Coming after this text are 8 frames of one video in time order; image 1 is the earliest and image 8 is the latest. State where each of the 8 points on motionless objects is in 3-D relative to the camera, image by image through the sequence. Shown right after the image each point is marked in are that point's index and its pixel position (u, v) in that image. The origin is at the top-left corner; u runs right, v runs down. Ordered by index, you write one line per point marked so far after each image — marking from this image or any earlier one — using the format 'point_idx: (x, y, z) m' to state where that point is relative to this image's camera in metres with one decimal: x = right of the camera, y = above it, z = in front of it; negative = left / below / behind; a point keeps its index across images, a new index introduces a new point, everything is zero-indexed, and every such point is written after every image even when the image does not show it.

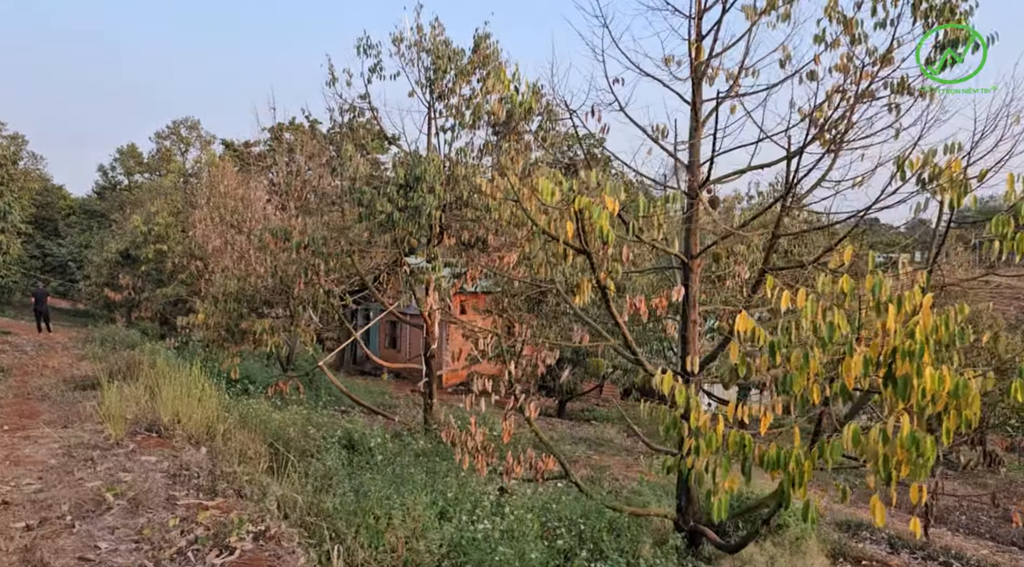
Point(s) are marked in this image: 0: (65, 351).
0: (-8.6, -1.3, +14.4) m
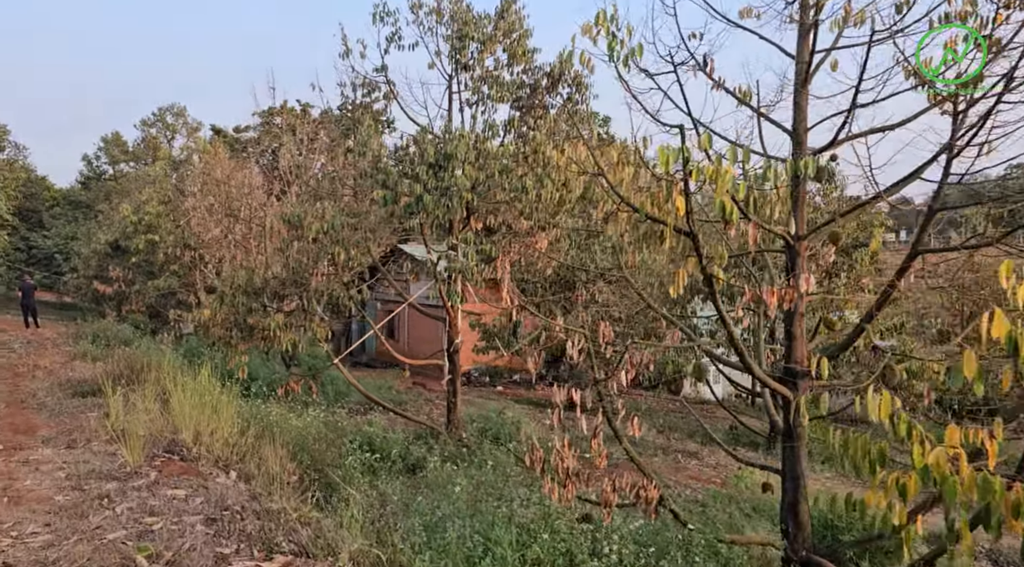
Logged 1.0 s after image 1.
0: (-8.3, -1.2, +13.6) m
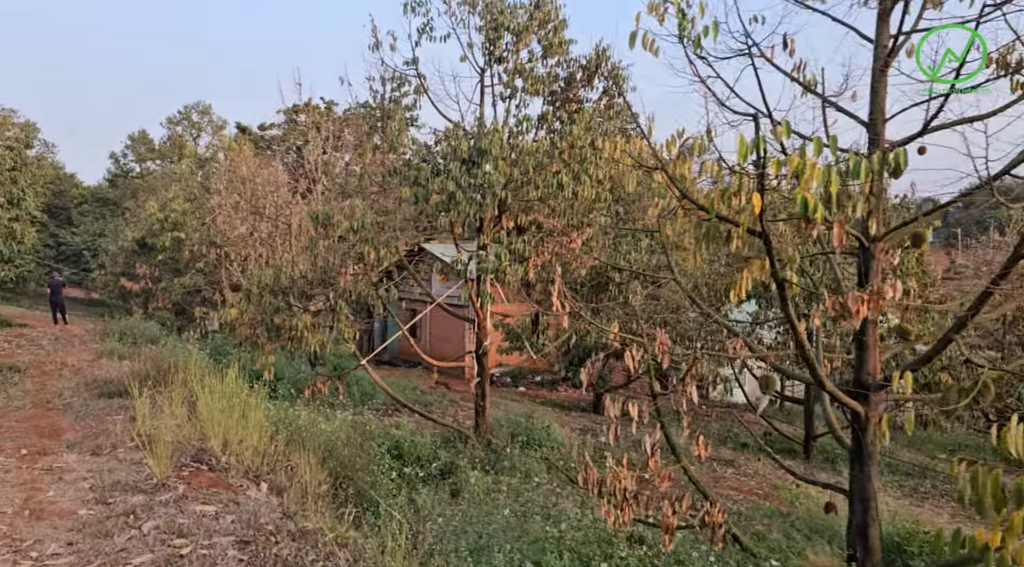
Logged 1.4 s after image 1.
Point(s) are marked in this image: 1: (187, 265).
0: (-7.7, -1.1, +13.6) m
1: (-8.4, +0.5, +19.4) m
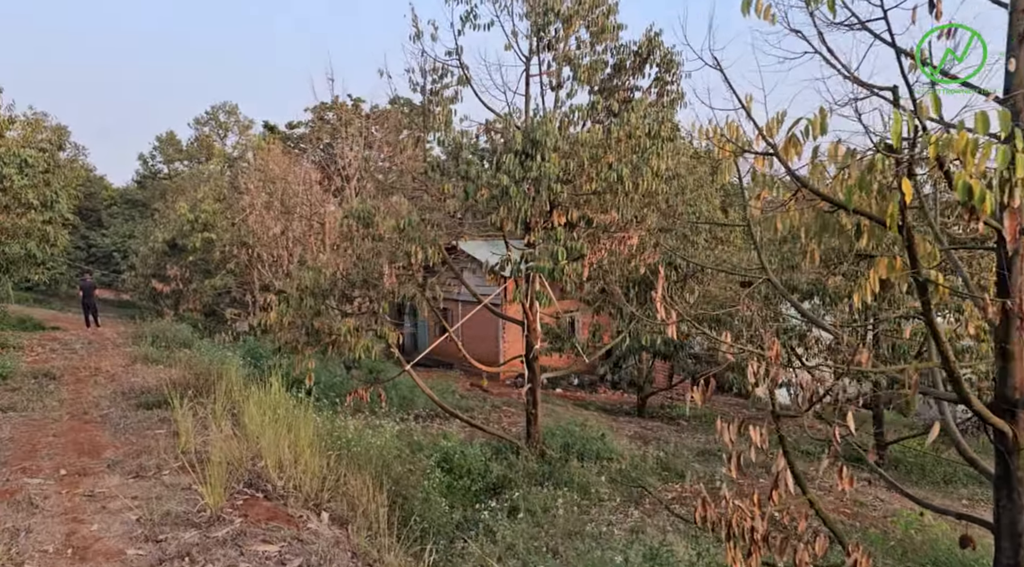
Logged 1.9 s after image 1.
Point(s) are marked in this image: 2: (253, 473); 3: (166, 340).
0: (-7.0, -1.2, +13.4) m
1: (-7.5, +0.4, +19.2) m
2: (-1.6, -1.1, +4.5) m
3: (-6.5, -1.1, +14.1) m
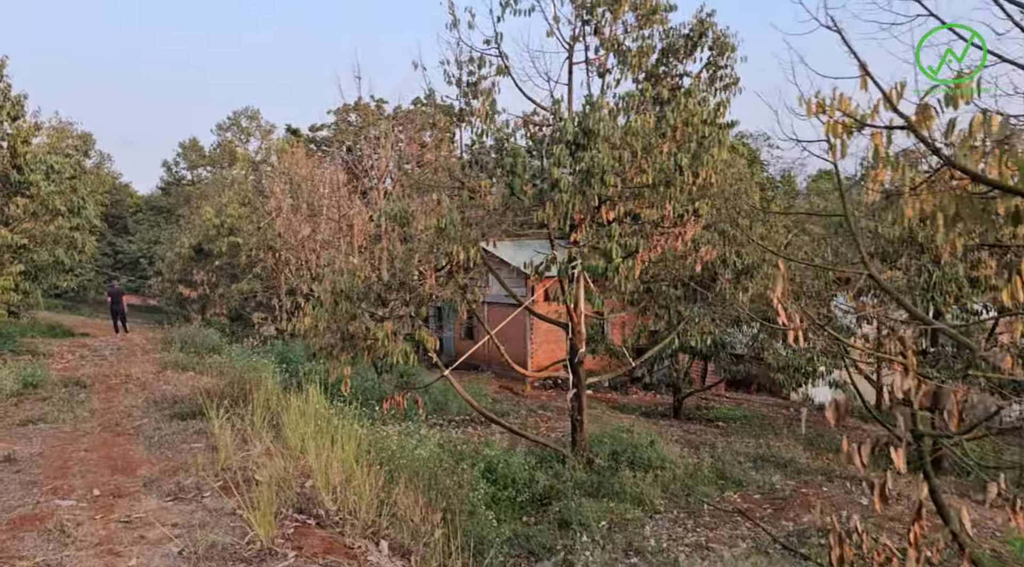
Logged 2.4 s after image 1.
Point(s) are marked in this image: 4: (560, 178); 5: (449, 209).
0: (-6.4, -1.3, +13.2) m
1: (-6.8, +0.3, +19.1) m
2: (-1.2, -1.1, +4.1) m
3: (-5.8, -1.1, +13.8) m
4: (+0.4, +0.9, +6.3) m
5: (-0.6, +0.7, +6.9) m
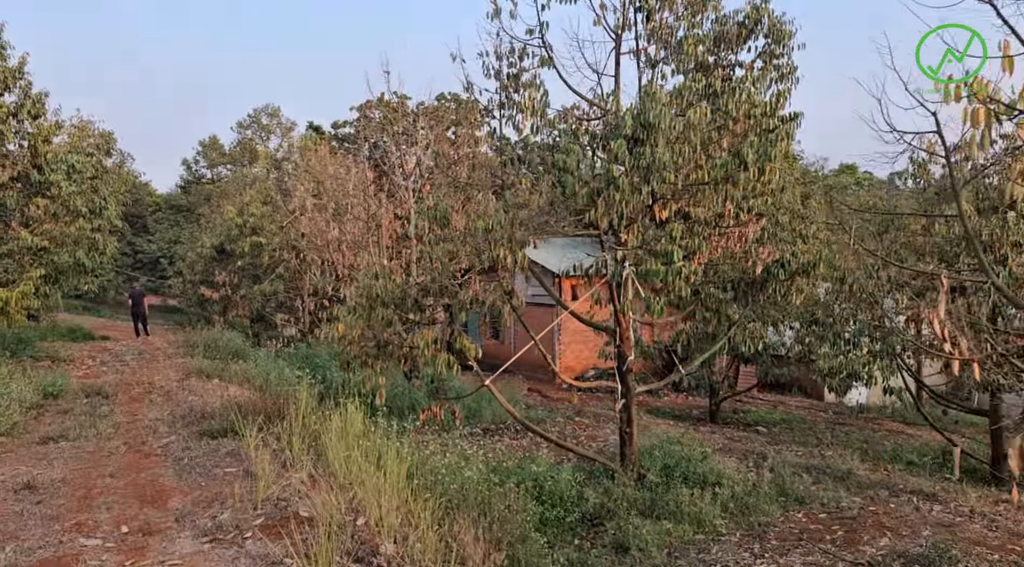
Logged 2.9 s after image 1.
0: (-5.9, -1.3, +12.9) m
1: (-6.1, +0.3, +18.7) m
2: (-0.8, -1.2, +3.7) m
3: (-5.3, -1.2, +13.5) m
4: (+0.8, +0.8, +5.8) m
5: (-0.2, +0.6, +6.5) m
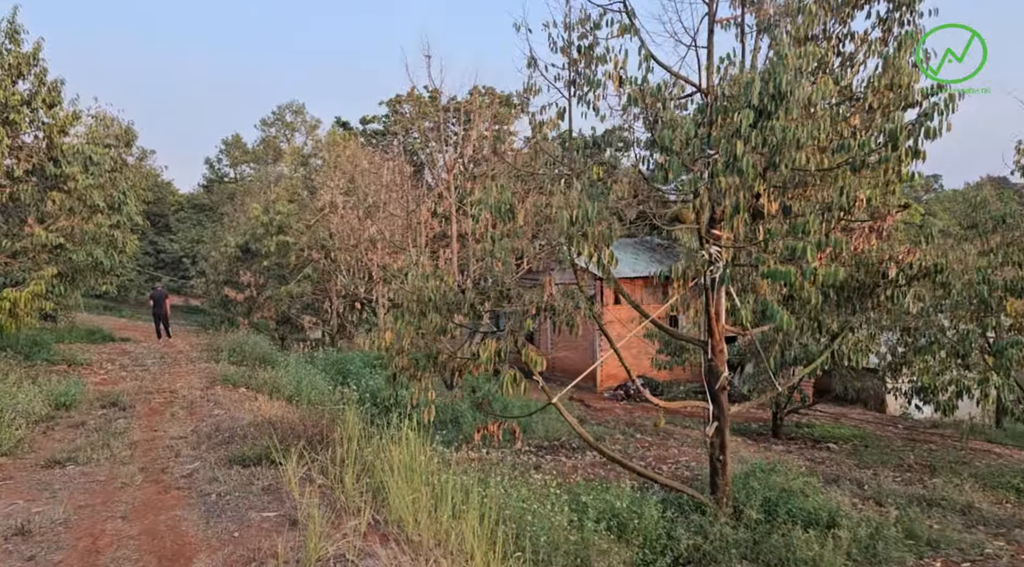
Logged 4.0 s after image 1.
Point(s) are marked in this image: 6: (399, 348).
0: (-5.1, -1.3, +12.0) m
1: (-5.2, +0.3, +17.9) m
2: (-0.3, -1.2, +2.7) m
3: (-4.5, -1.2, +12.6) m
4: (+1.4, +0.8, +4.8) m
5: (+0.4, +0.6, +5.5) m
6: (-0.9, -0.5, +6.2) m
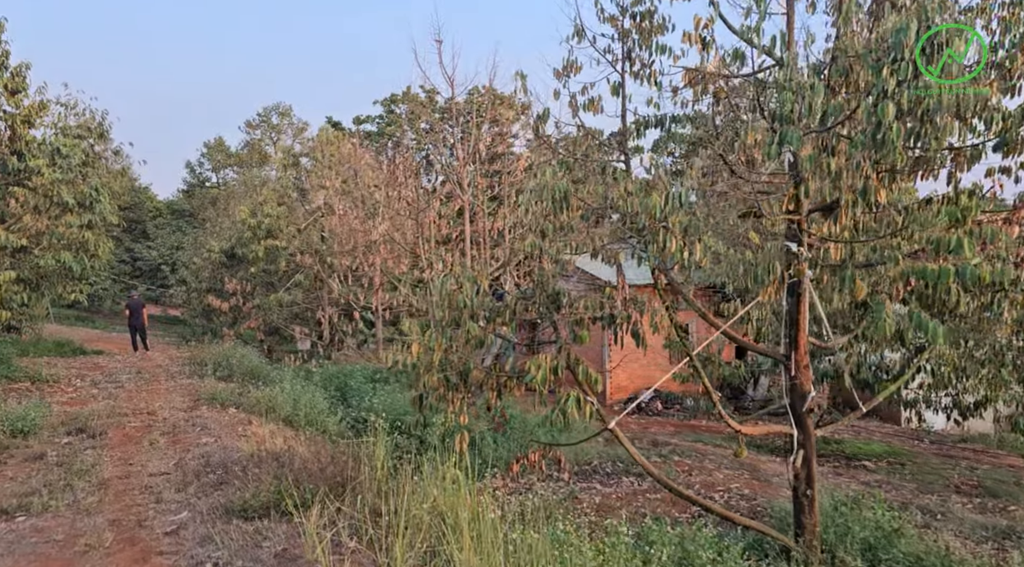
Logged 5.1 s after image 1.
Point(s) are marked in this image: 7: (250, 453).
0: (-4.9, -1.4, +10.9) m
1: (-5.1, +0.1, +16.7) m
2: (+0.2, -1.2, +1.7) m
3: (-4.3, -1.3, +11.5) m
4: (+1.8, +0.8, +3.8) m
5: (+0.8, +0.6, +4.5) m
6: (-0.6, -0.6, +5.2) m
7: (-1.8, -1.1, +5.2) m
